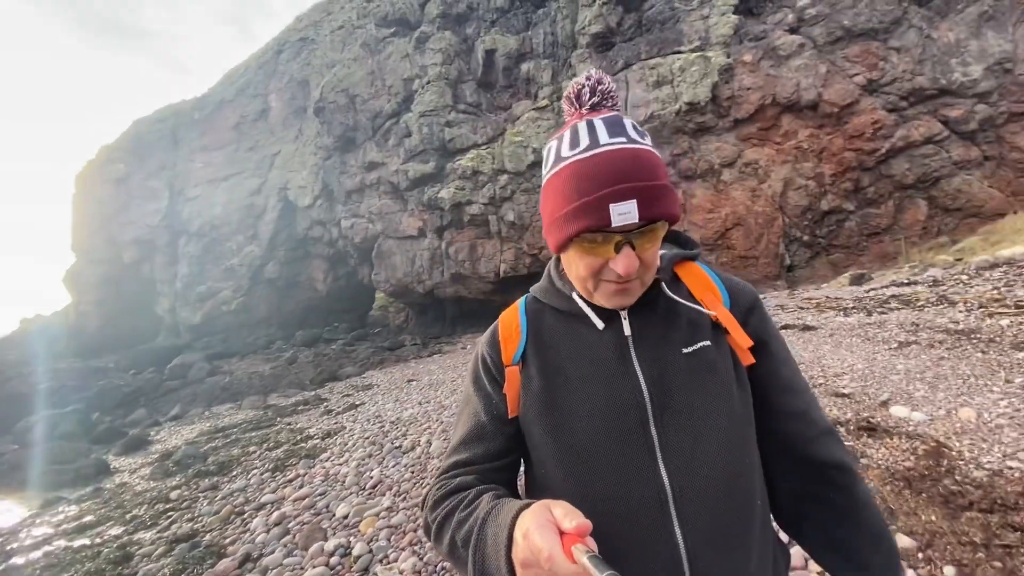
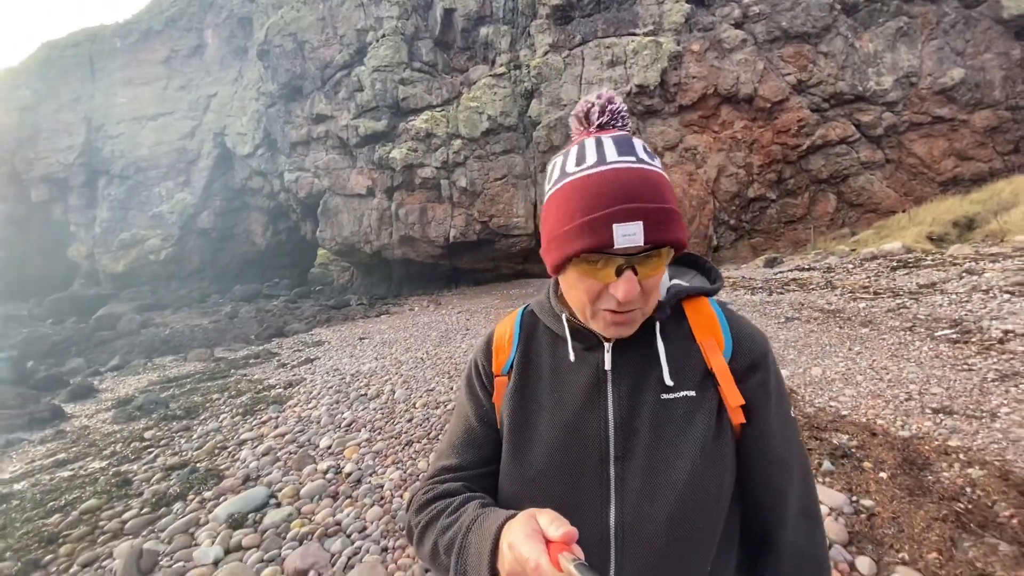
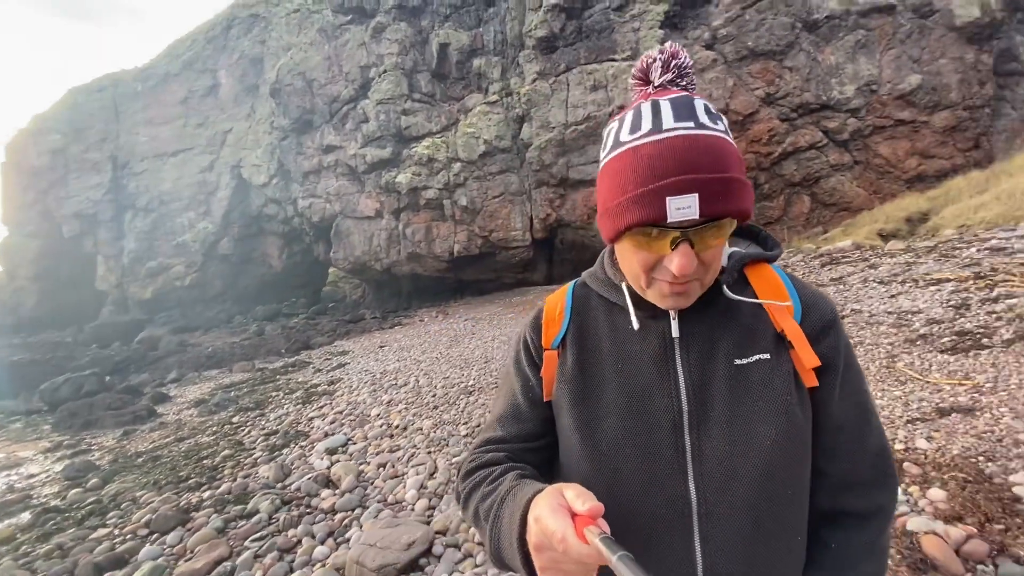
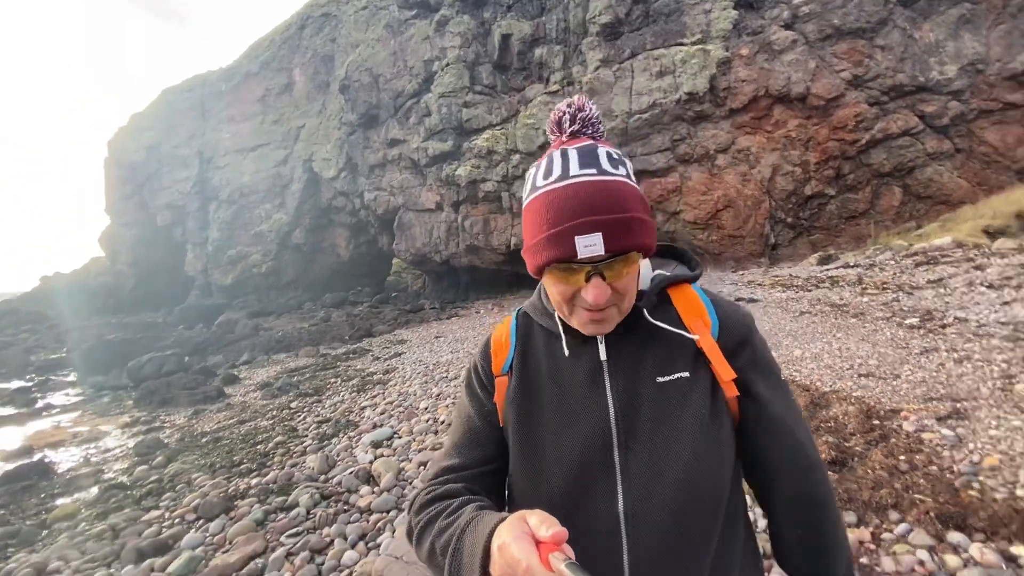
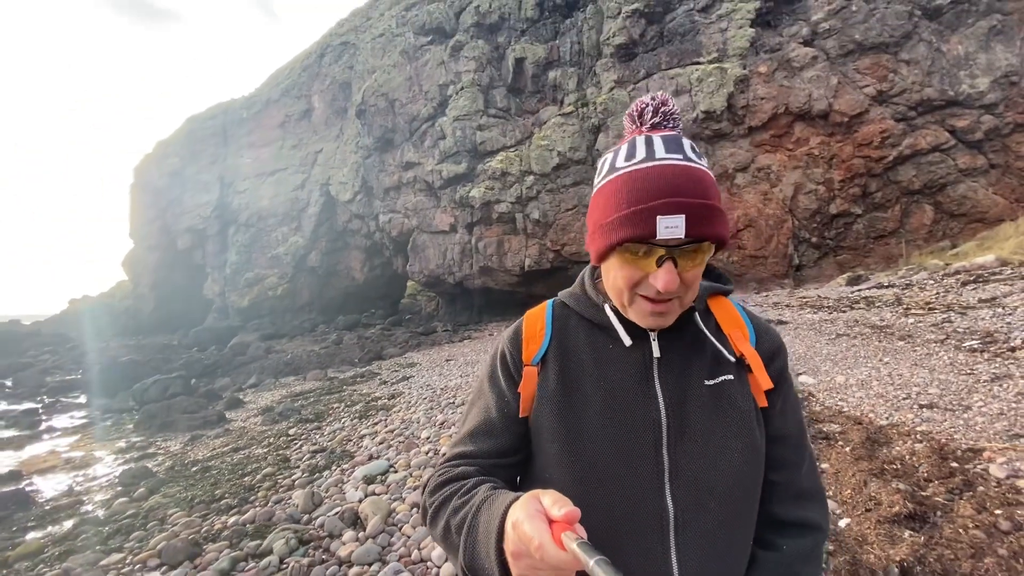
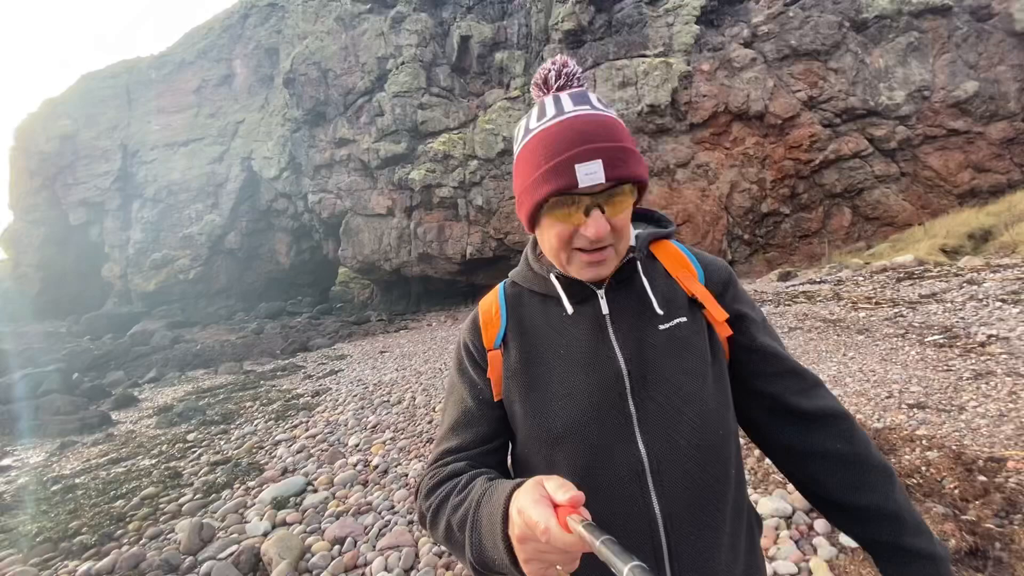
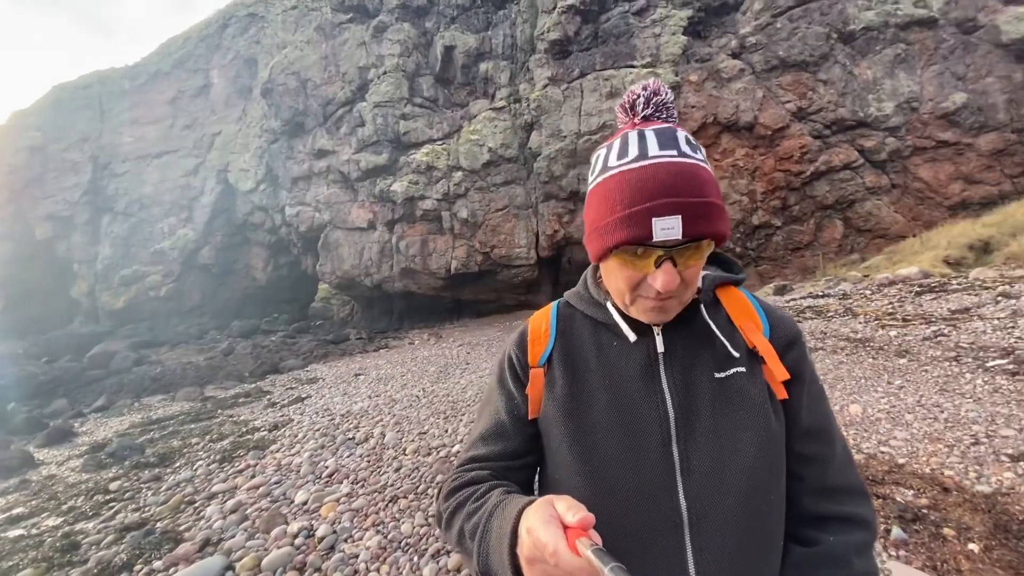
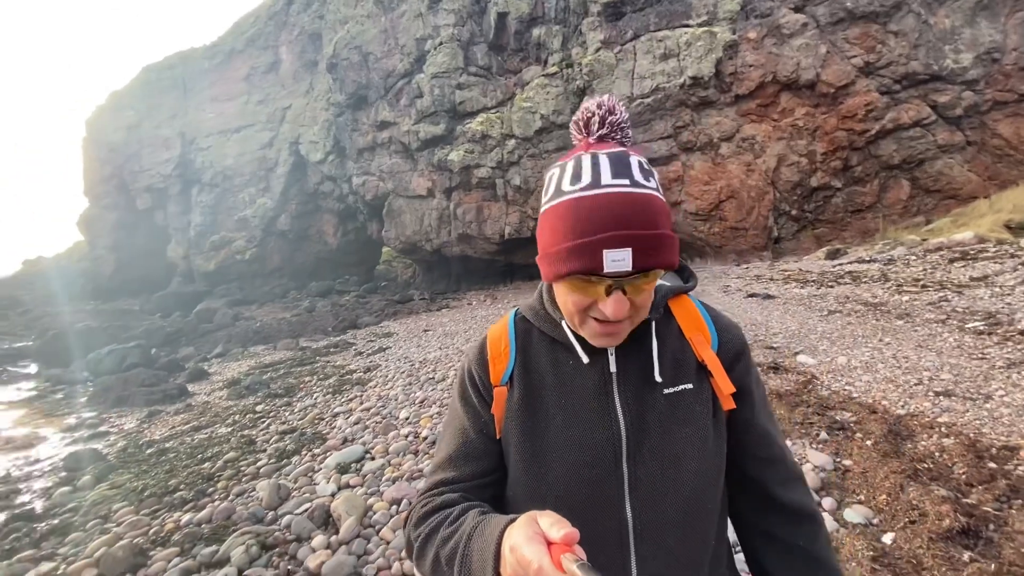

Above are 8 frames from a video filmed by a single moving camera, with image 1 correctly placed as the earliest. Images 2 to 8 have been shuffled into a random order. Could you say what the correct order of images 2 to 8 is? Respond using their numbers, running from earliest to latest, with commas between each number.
7, 2, 6, 8, 5, 4, 3
